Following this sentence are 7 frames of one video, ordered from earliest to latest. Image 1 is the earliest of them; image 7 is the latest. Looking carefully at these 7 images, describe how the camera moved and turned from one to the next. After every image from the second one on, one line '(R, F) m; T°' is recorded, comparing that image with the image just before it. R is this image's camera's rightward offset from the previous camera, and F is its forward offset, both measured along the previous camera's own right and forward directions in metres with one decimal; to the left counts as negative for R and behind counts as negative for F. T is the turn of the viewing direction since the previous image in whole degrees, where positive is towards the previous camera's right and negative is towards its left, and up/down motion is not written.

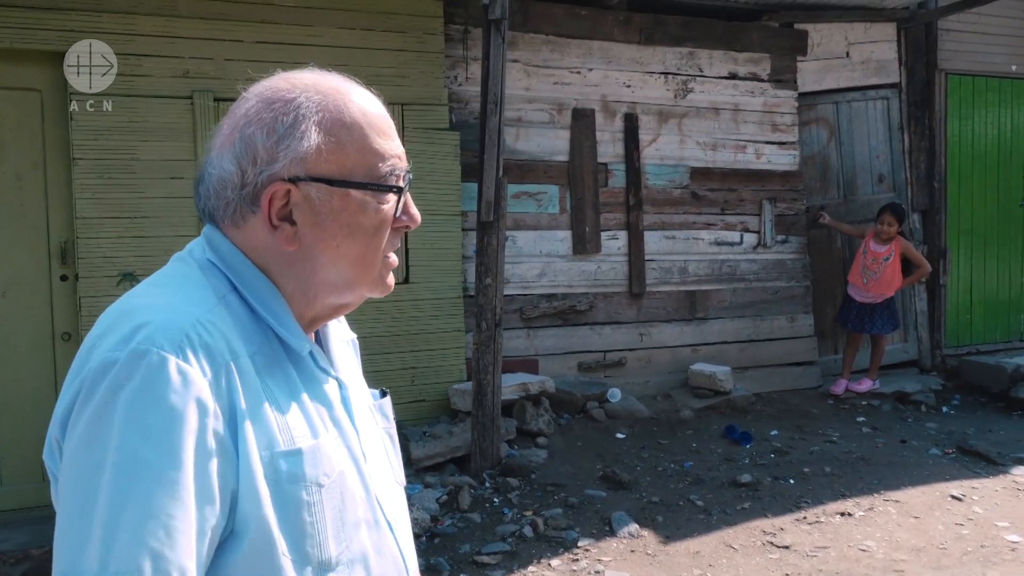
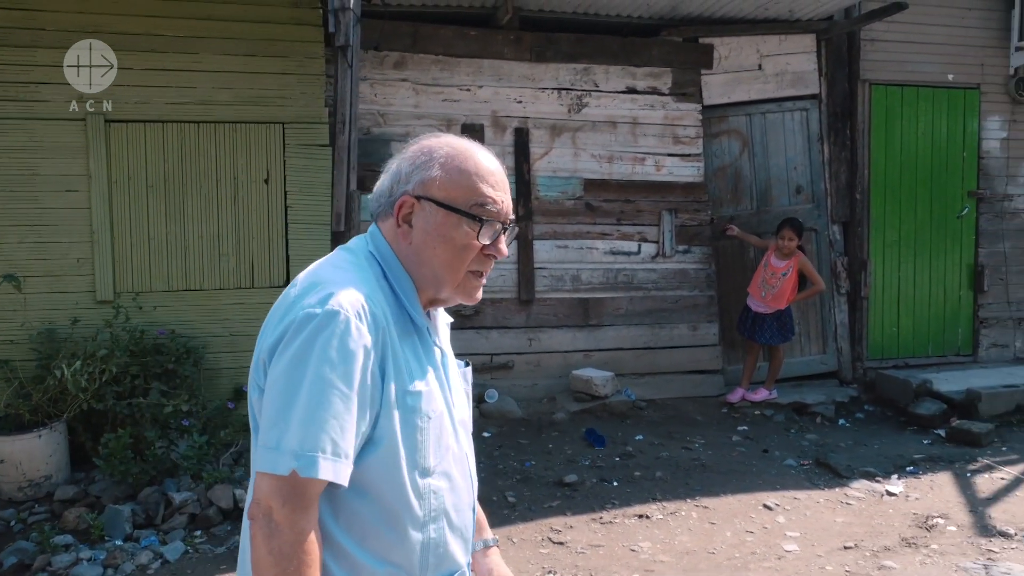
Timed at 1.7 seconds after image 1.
(+1.5, -0.2) m; -8°
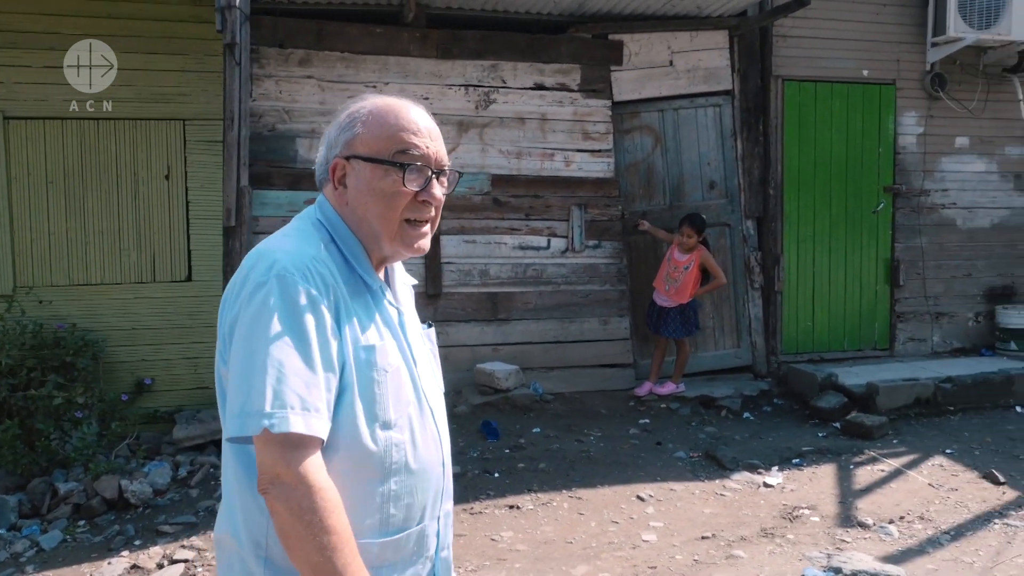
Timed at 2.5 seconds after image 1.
(+0.6, -0.1) m; -1°
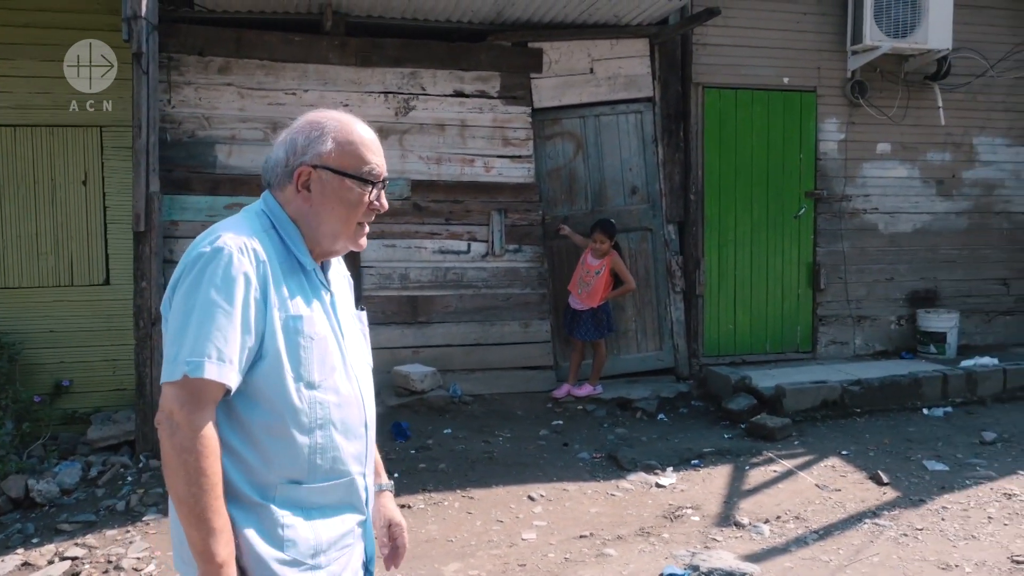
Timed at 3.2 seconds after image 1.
(+0.5, -0.1) m; 0°
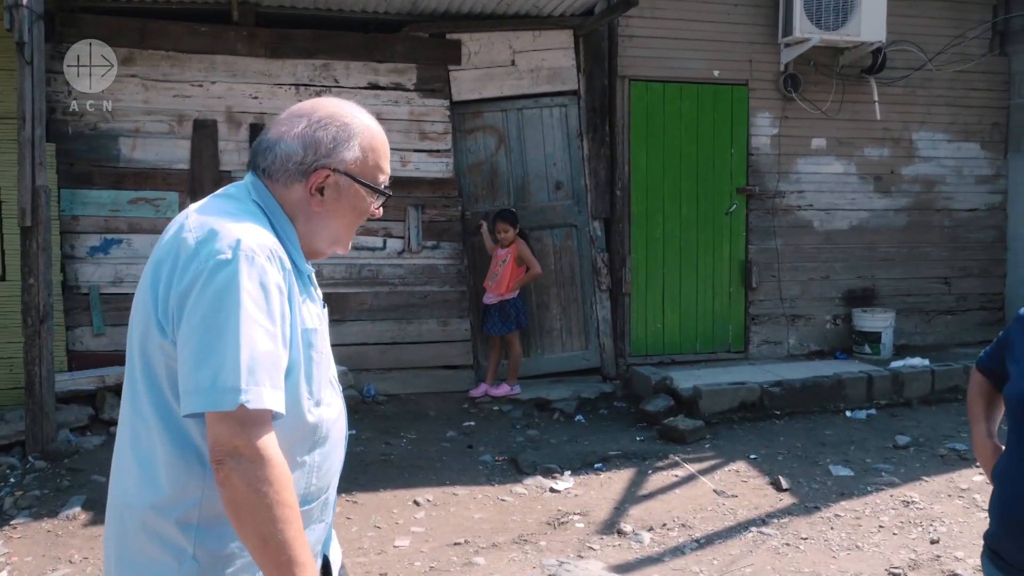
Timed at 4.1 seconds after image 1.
(+0.6, +0.2) m; 0°
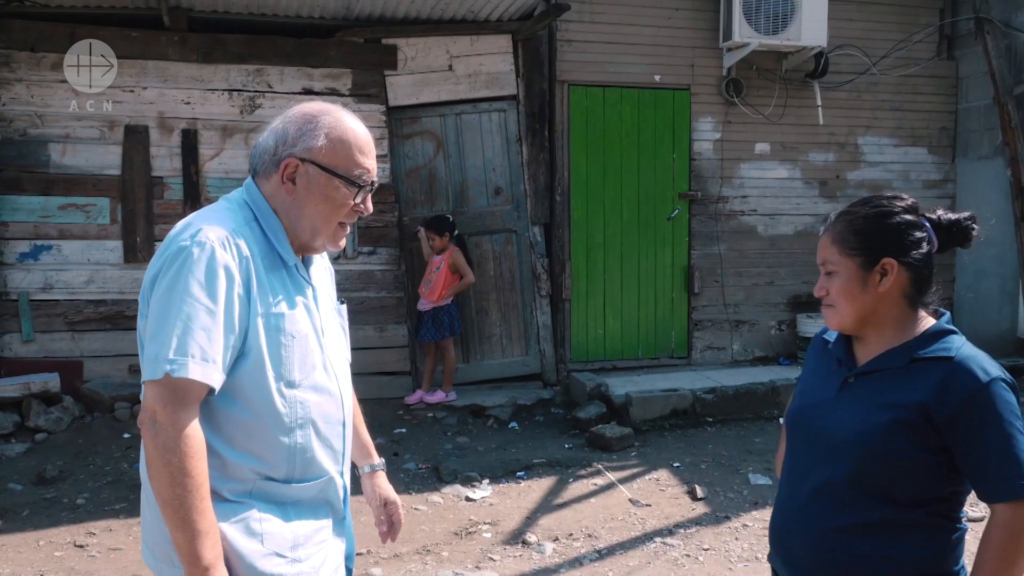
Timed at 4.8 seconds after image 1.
(+0.4, 0.0) m; 0°
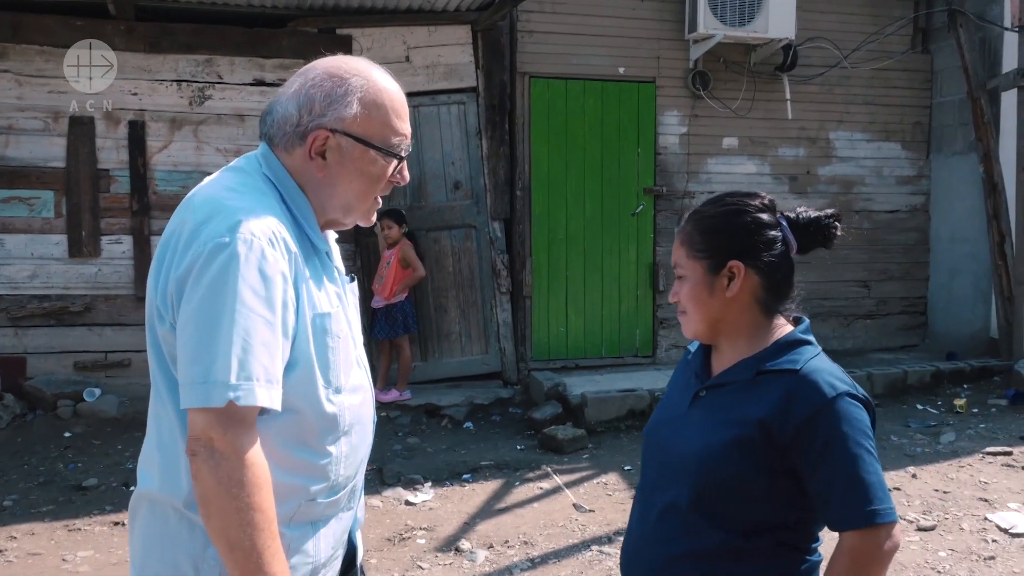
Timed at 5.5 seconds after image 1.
(+0.3, +0.1) m; 0°
